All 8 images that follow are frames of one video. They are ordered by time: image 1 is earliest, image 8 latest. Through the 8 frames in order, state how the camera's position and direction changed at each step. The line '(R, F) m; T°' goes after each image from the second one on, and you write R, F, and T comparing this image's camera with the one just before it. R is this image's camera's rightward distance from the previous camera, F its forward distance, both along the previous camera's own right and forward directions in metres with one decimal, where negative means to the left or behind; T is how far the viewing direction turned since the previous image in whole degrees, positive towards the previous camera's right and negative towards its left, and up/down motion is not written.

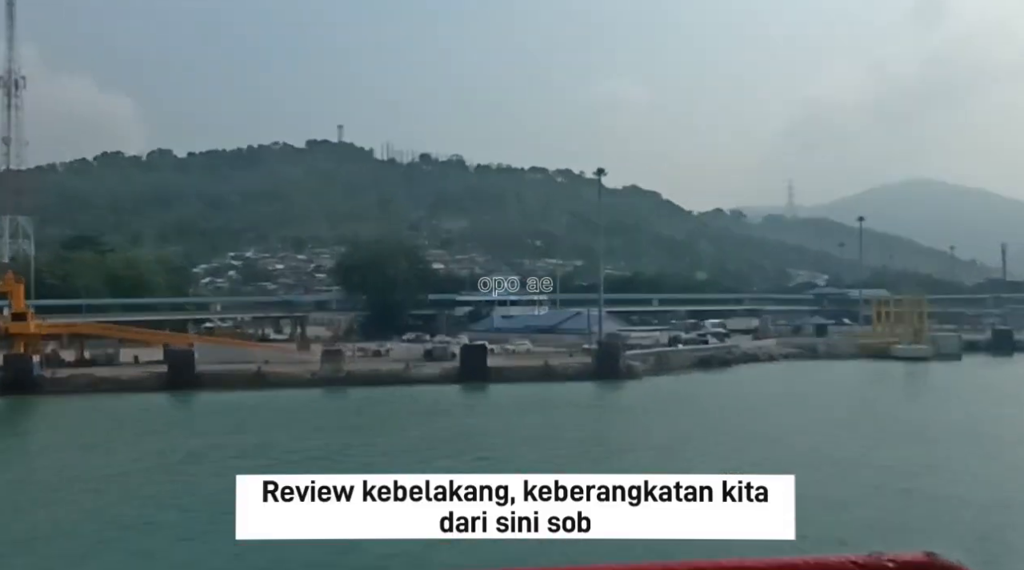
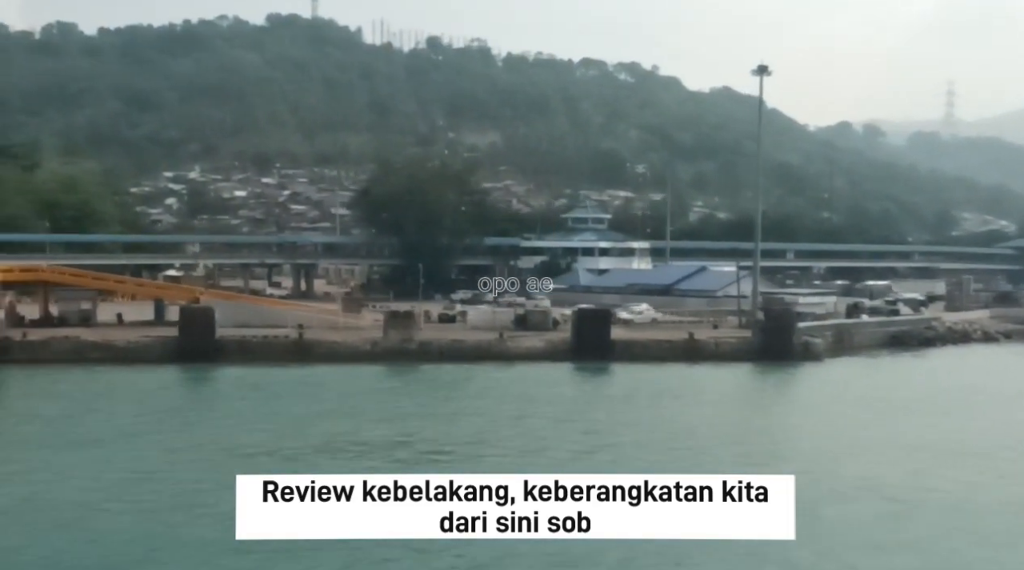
(+0.1, +2.3) m; -4°
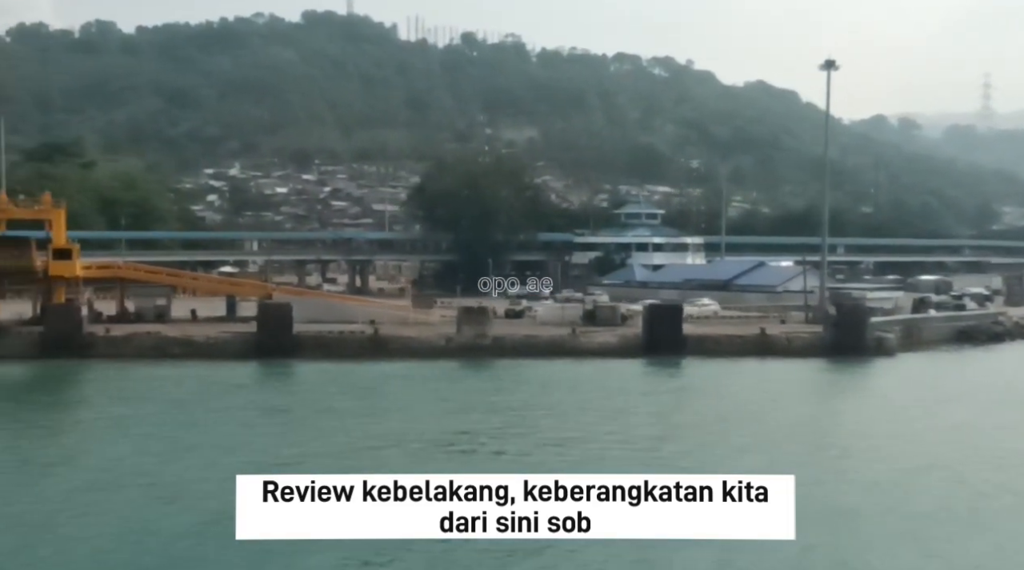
(-0.1, 0.0) m; -1°
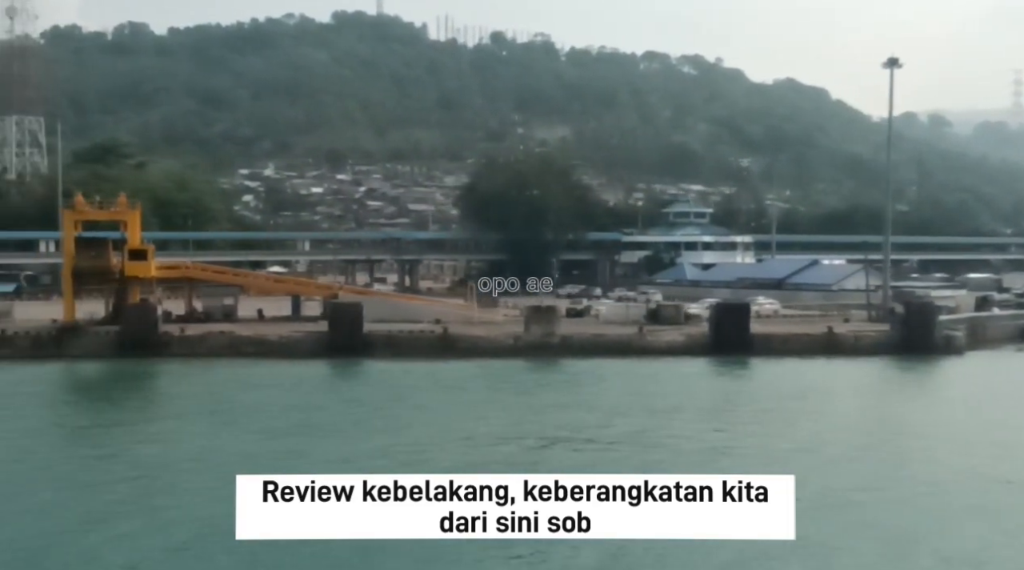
(-0.1, 0.0) m; -1°
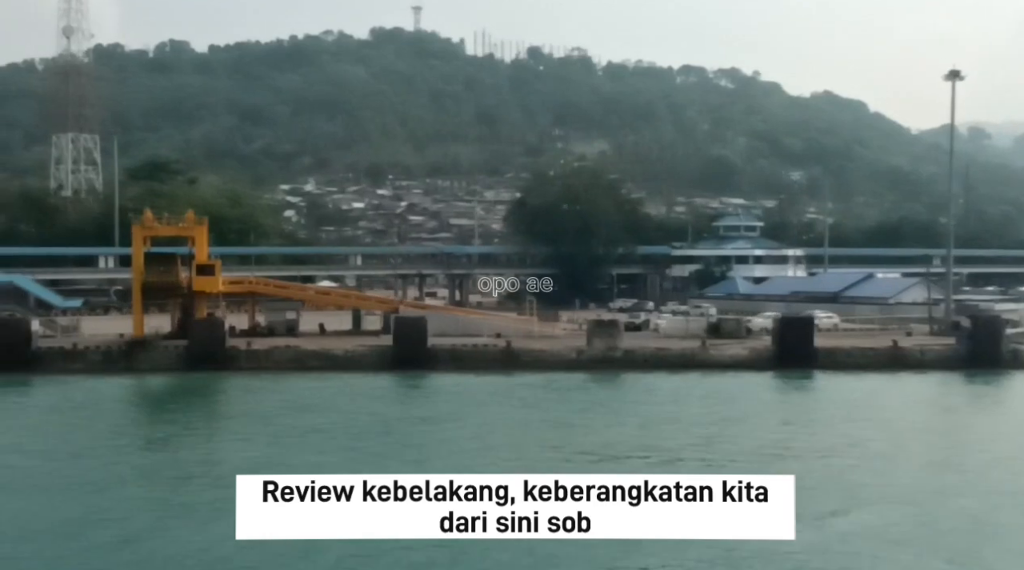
(-0.1, 0.0) m; -1°
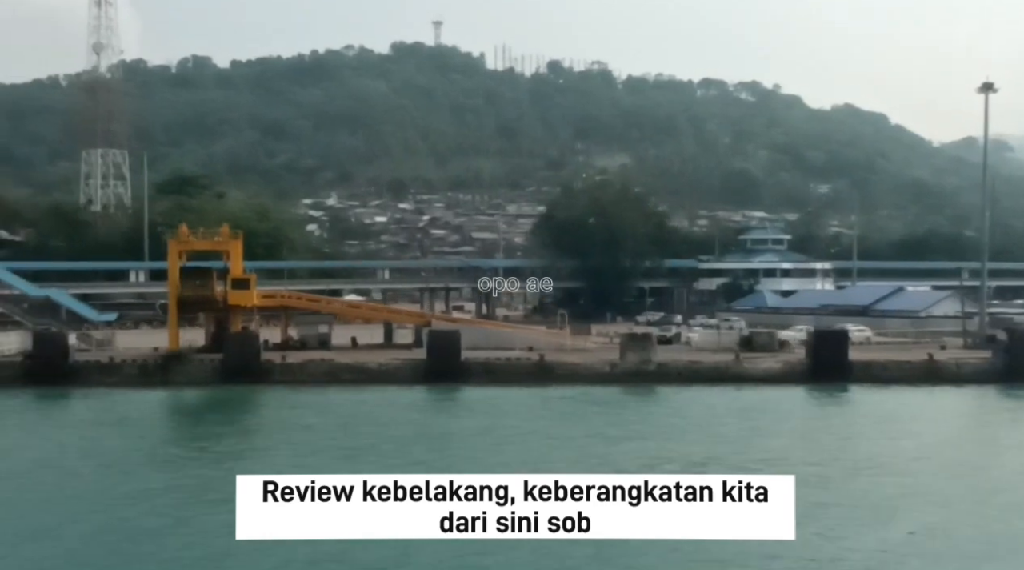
(0.0, 0.0) m; -1°
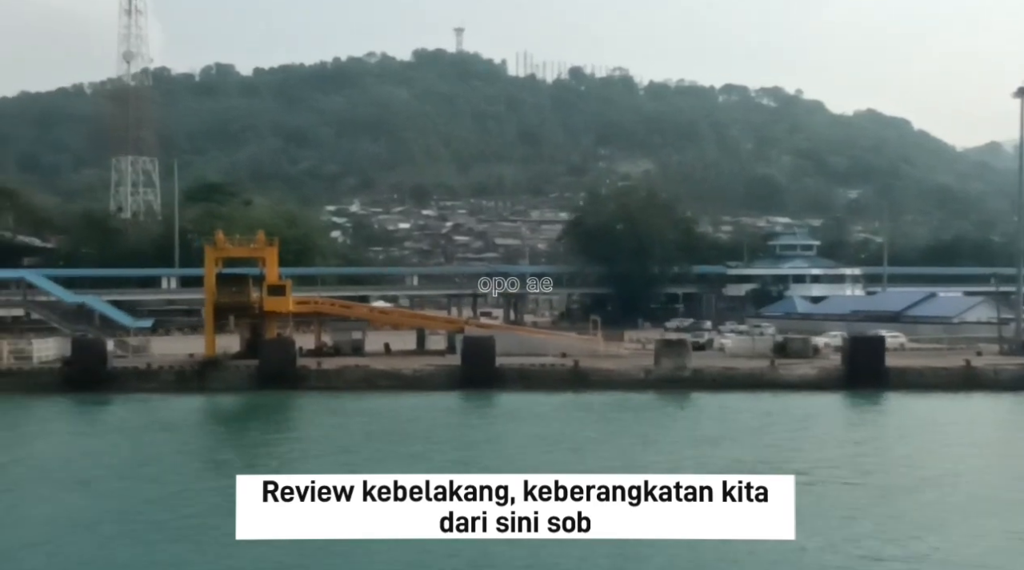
(0.0, 0.0) m; -1°
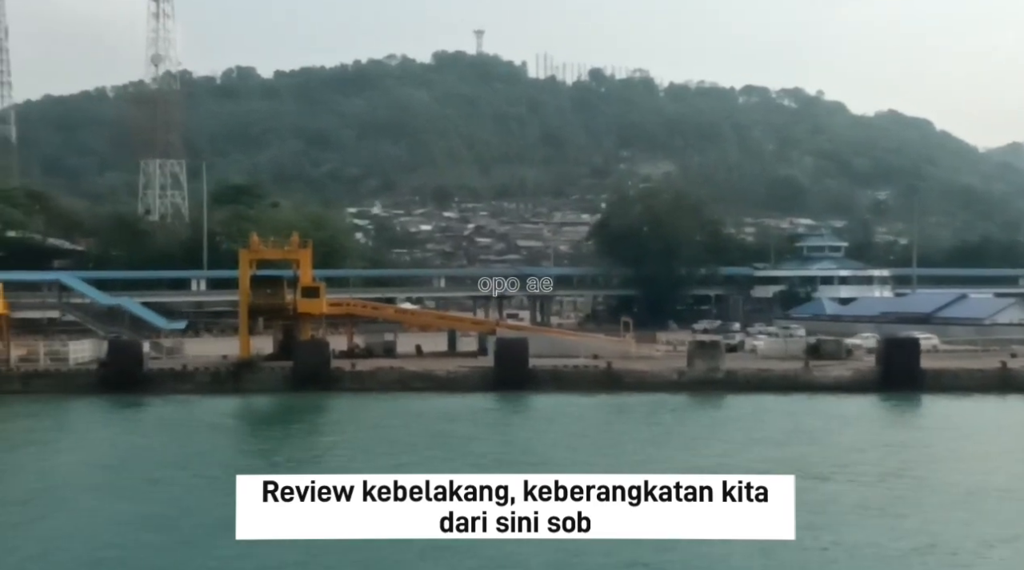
(0.0, 0.0) m; -1°
